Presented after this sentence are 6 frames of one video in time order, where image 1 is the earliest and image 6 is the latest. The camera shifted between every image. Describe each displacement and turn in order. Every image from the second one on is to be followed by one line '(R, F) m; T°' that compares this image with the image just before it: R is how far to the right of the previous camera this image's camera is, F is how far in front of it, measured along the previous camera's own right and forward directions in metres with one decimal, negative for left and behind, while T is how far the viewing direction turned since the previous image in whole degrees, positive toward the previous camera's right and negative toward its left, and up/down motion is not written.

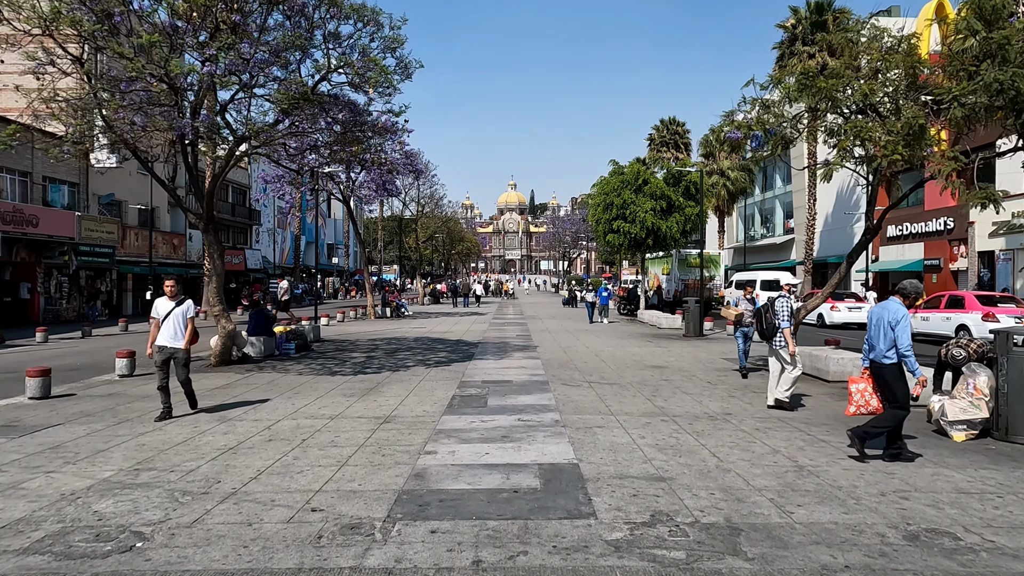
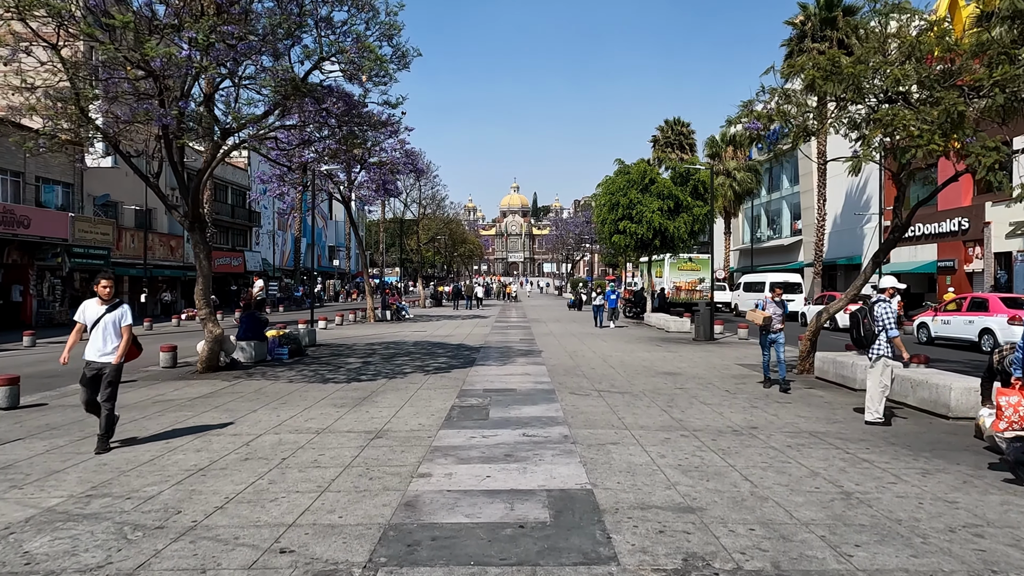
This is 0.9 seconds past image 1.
(0.0, +0.8) m; 0°
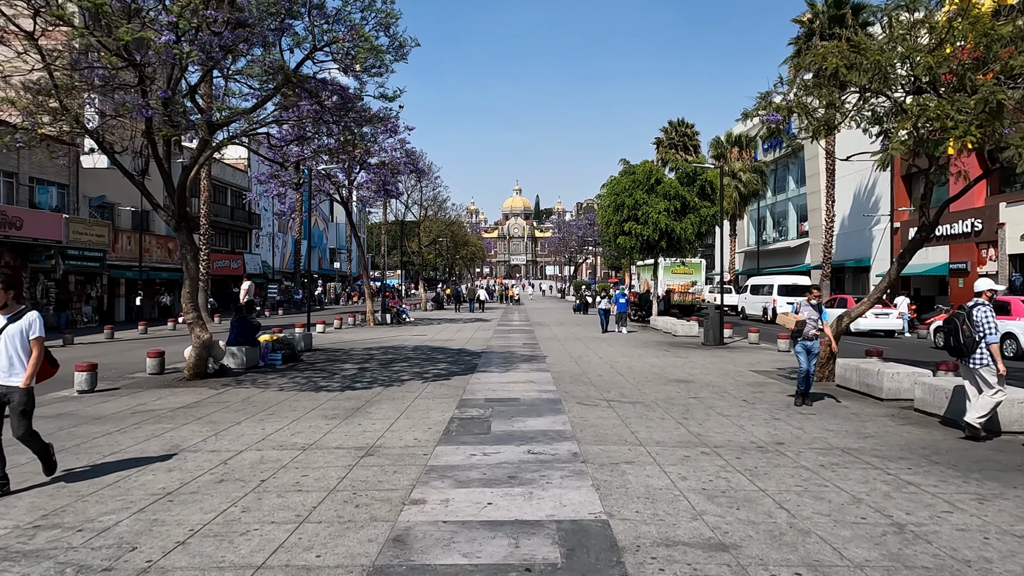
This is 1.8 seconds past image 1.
(0.0, +0.7) m; 0°
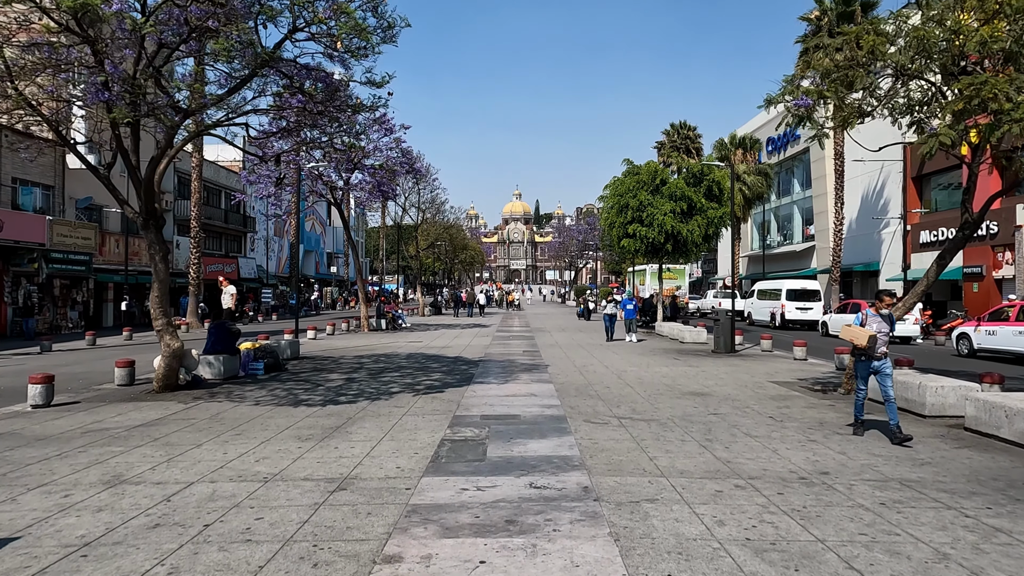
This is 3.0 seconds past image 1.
(0.0, +1.1) m; 0°
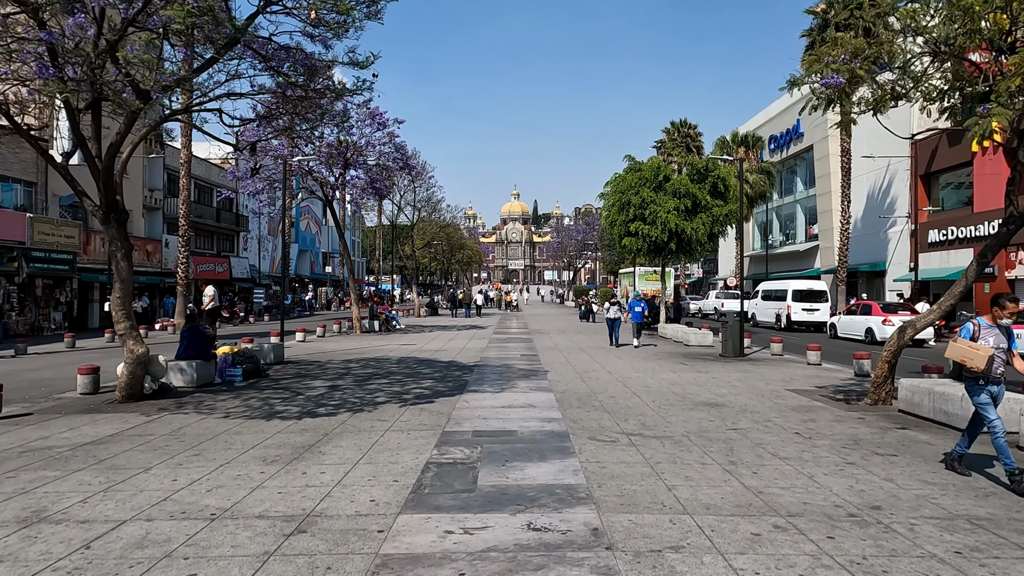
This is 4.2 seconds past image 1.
(0.0, +1.0) m; 0°
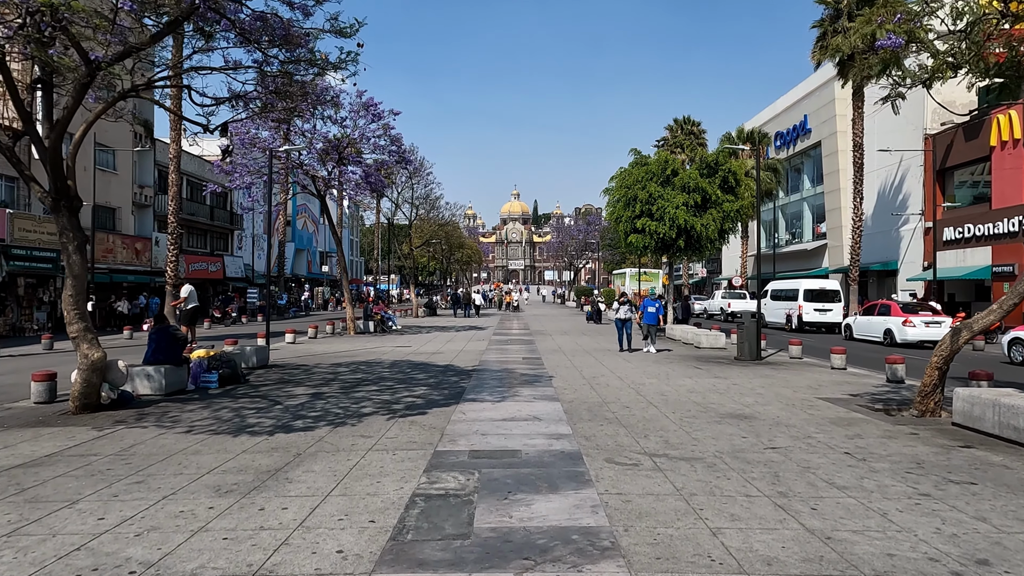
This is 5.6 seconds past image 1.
(0.0, +1.2) m; 0°
